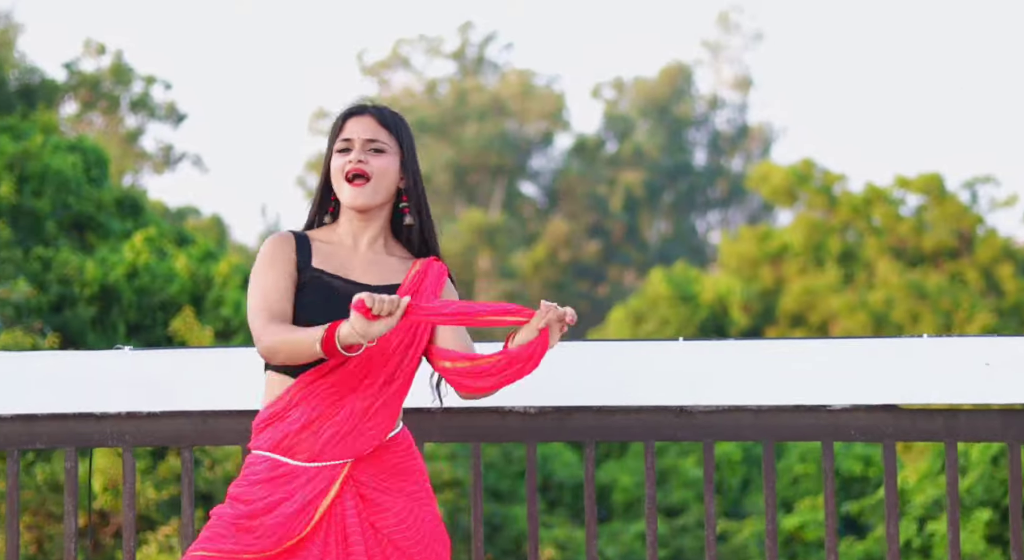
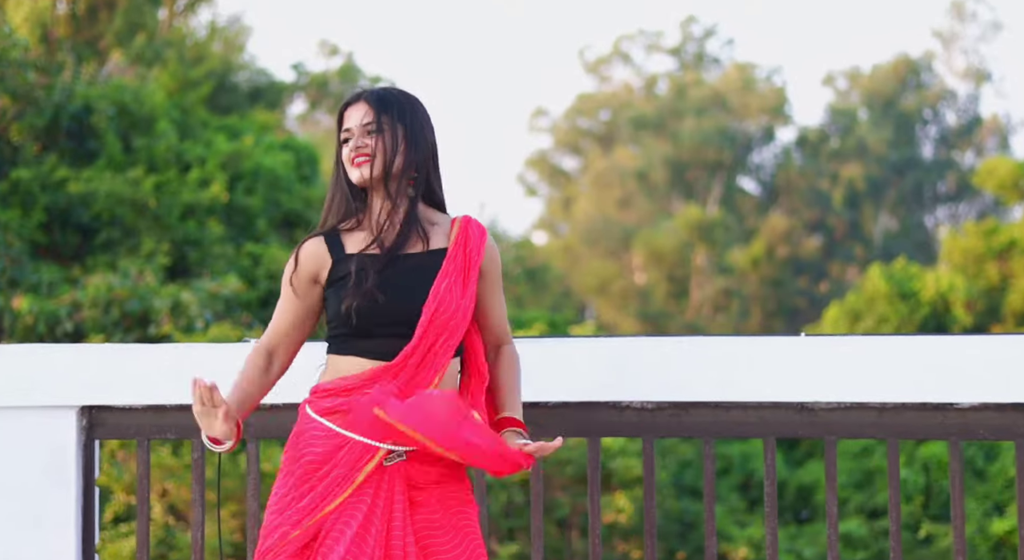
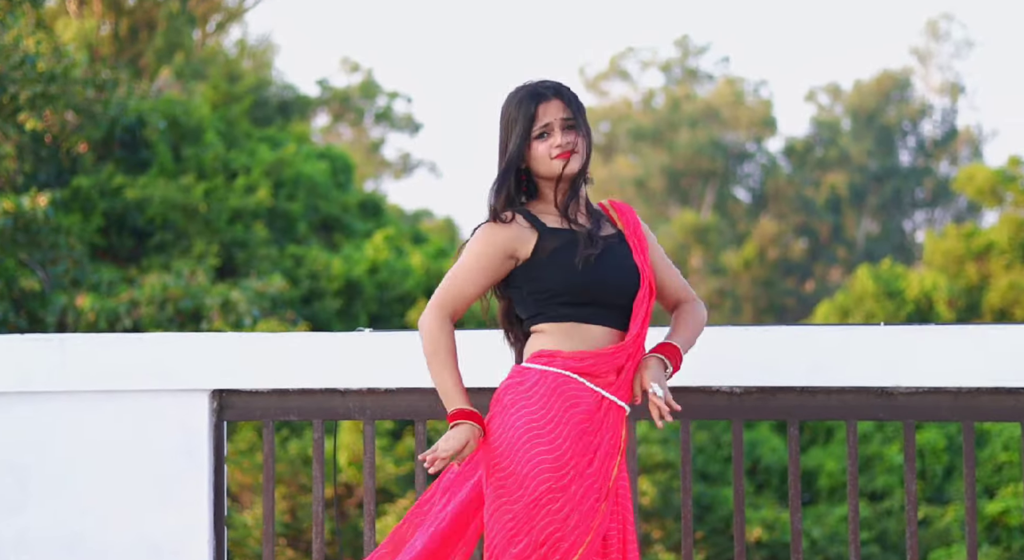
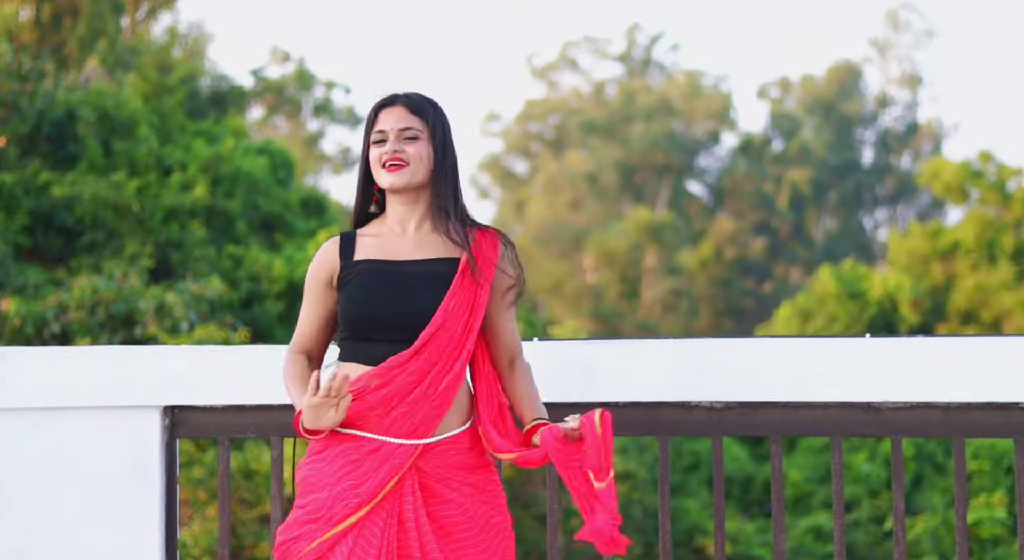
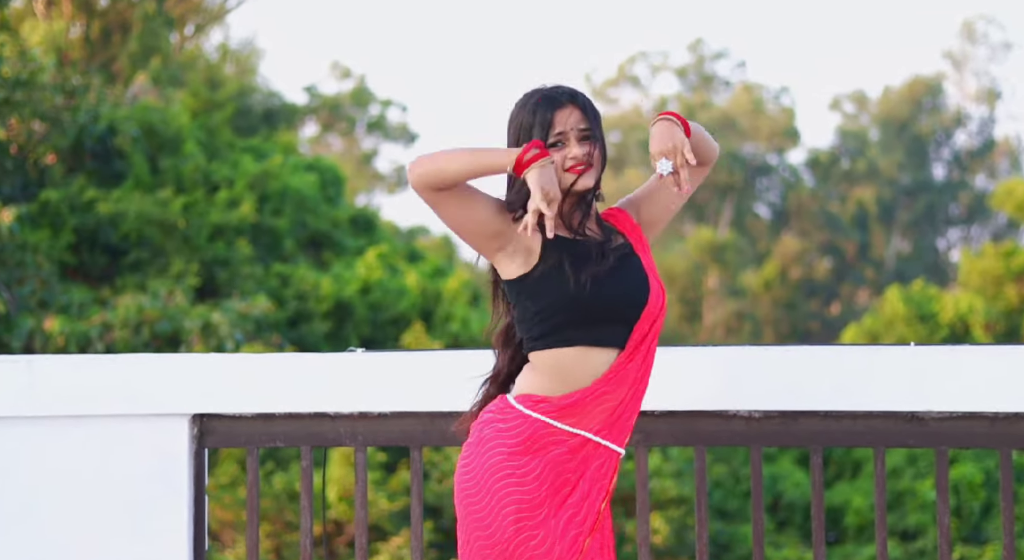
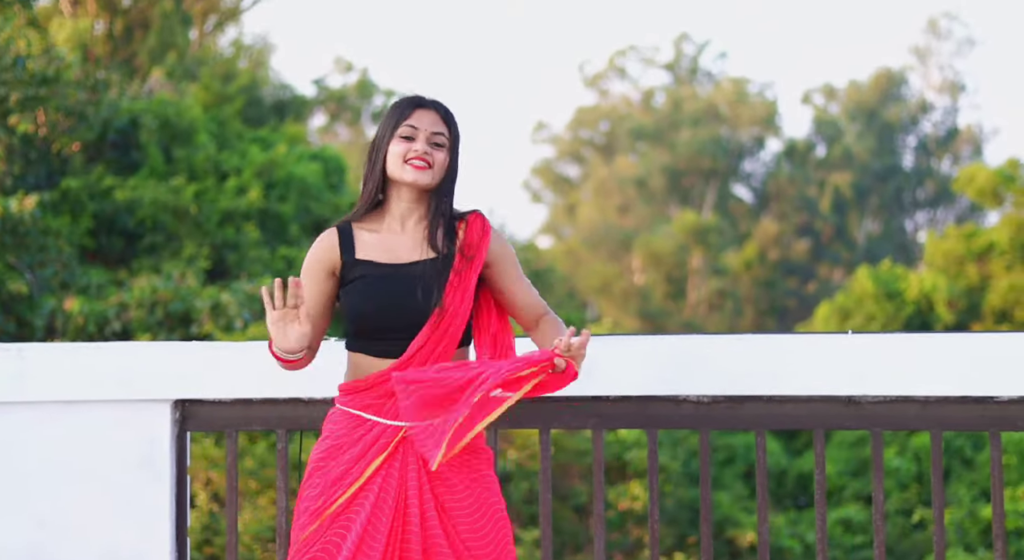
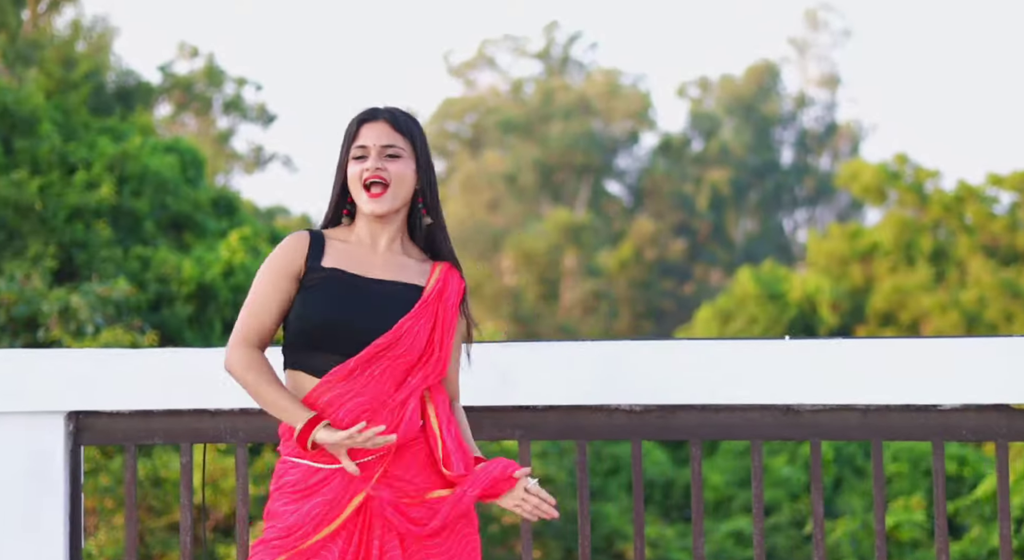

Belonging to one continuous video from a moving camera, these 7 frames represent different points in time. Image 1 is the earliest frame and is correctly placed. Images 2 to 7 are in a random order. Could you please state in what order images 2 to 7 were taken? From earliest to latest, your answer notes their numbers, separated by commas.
7, 4, 6, 2, 3, 5
